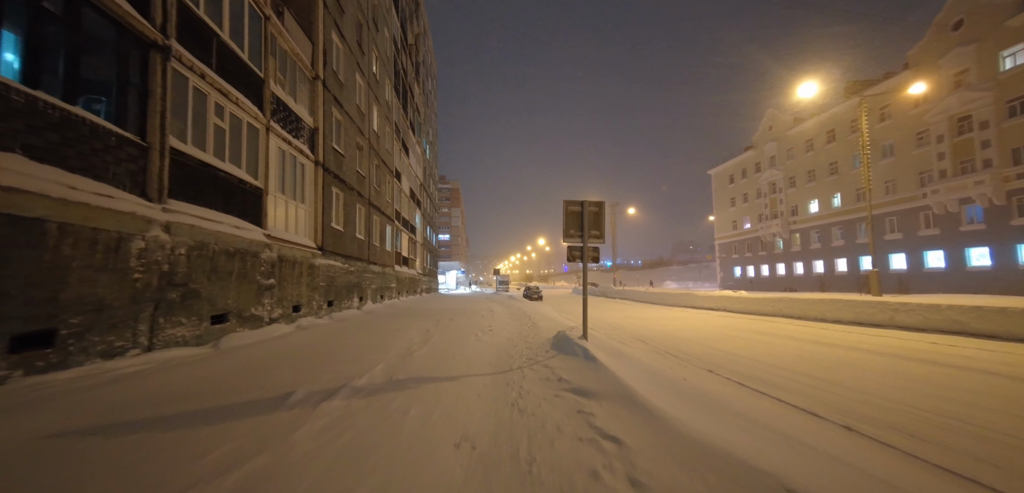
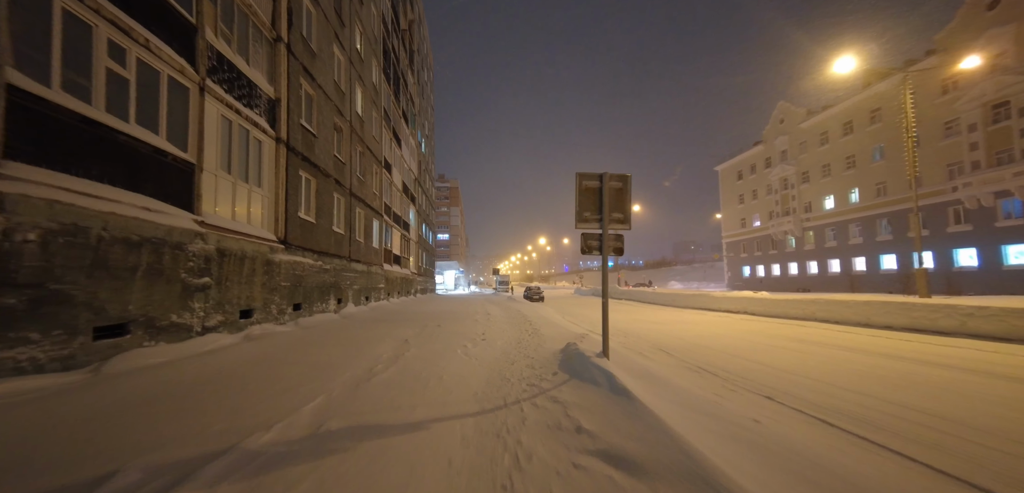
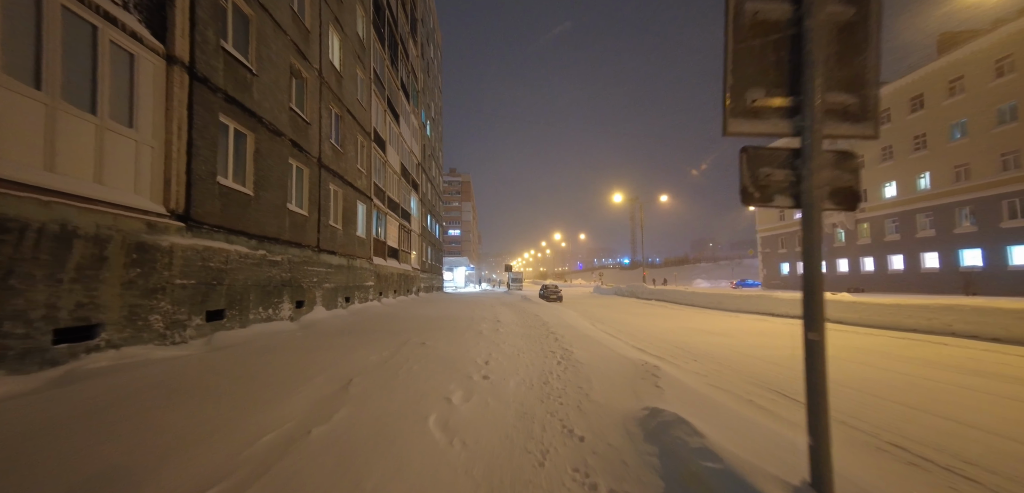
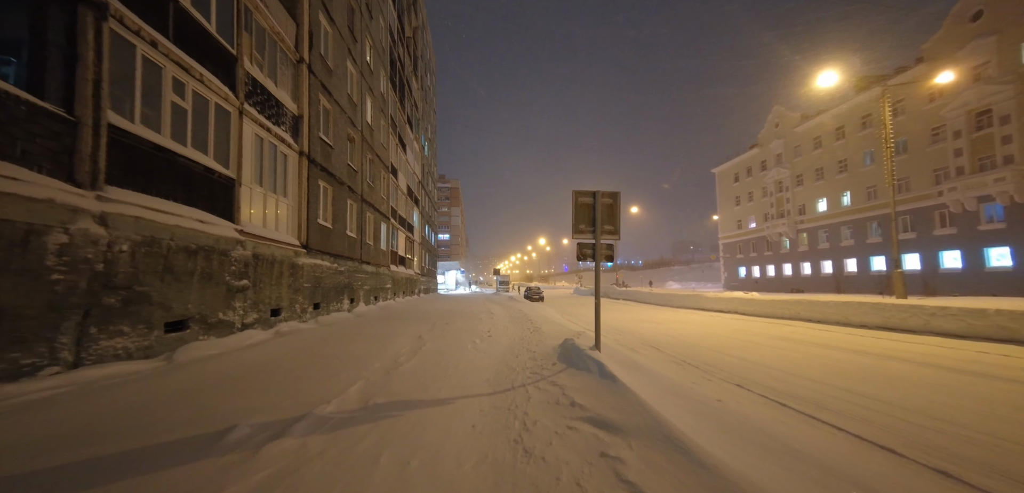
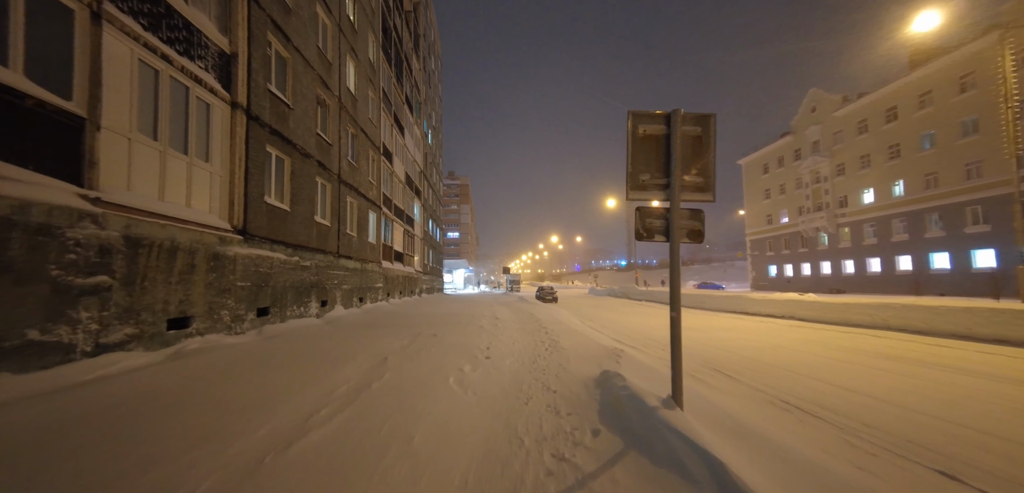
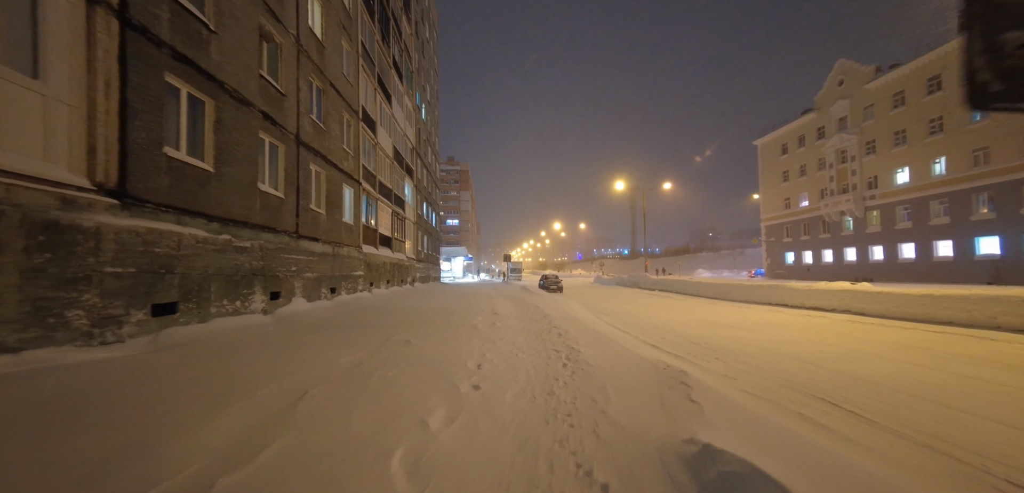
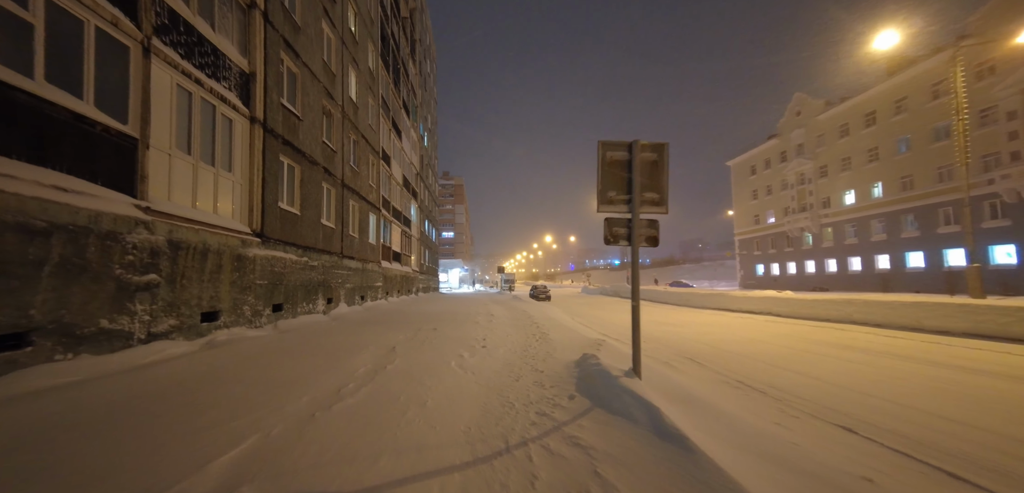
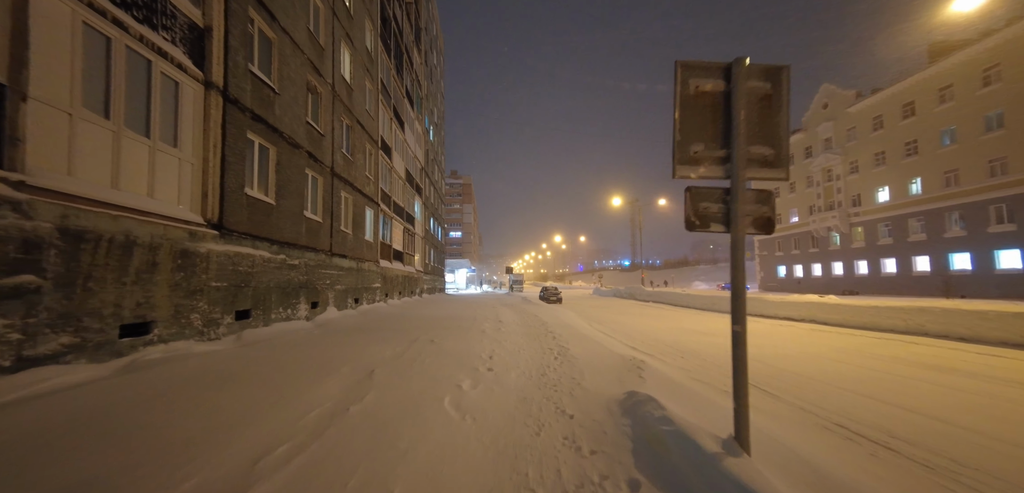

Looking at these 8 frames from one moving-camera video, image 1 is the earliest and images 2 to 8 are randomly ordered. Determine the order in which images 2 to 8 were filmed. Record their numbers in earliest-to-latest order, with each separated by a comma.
4, 2, 7, 5, 8, 3, 6
